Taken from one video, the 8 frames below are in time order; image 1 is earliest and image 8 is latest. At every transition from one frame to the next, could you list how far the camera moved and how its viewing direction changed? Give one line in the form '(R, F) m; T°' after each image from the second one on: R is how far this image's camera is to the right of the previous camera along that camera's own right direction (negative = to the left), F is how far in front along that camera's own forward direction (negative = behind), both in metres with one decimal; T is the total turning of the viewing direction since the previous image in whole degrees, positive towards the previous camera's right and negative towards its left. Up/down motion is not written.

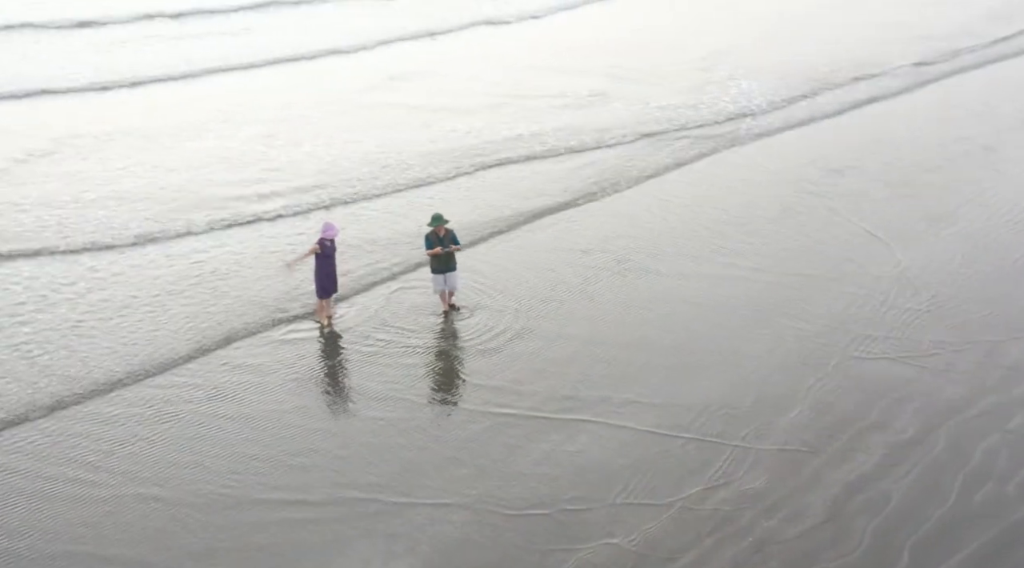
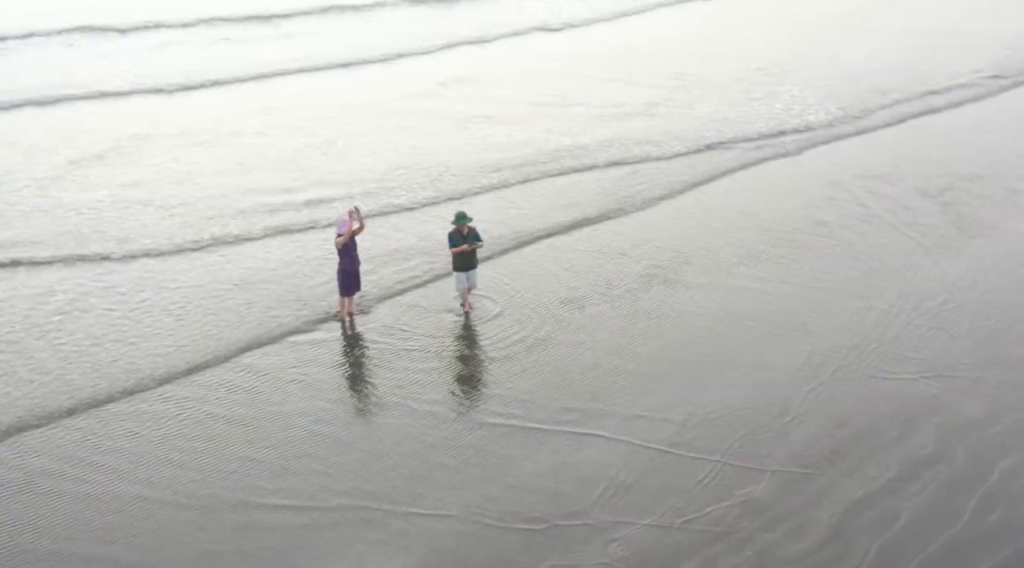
(+0.3, +0.1) m; -3°
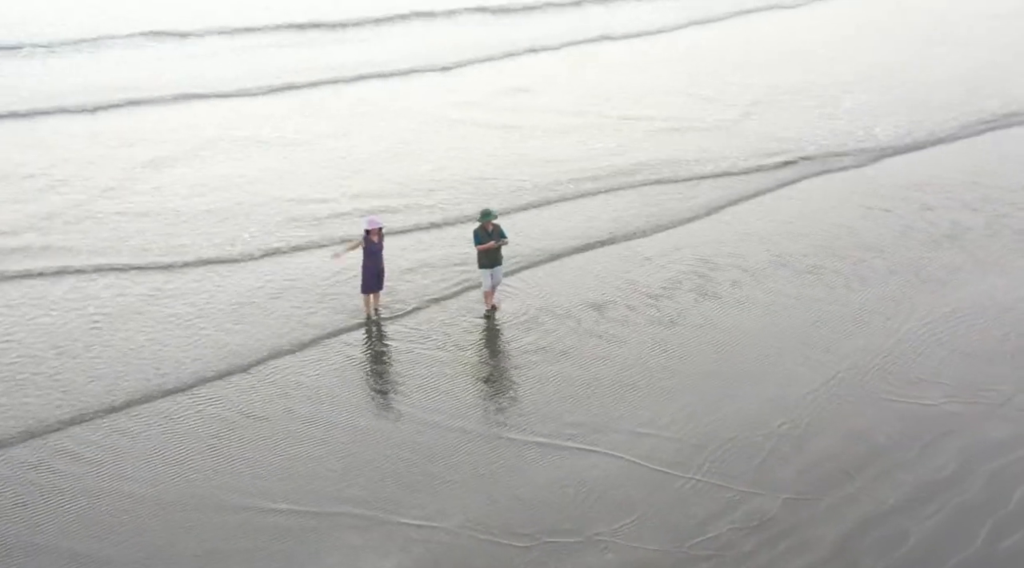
(+0.4, +0.1) m; -3°
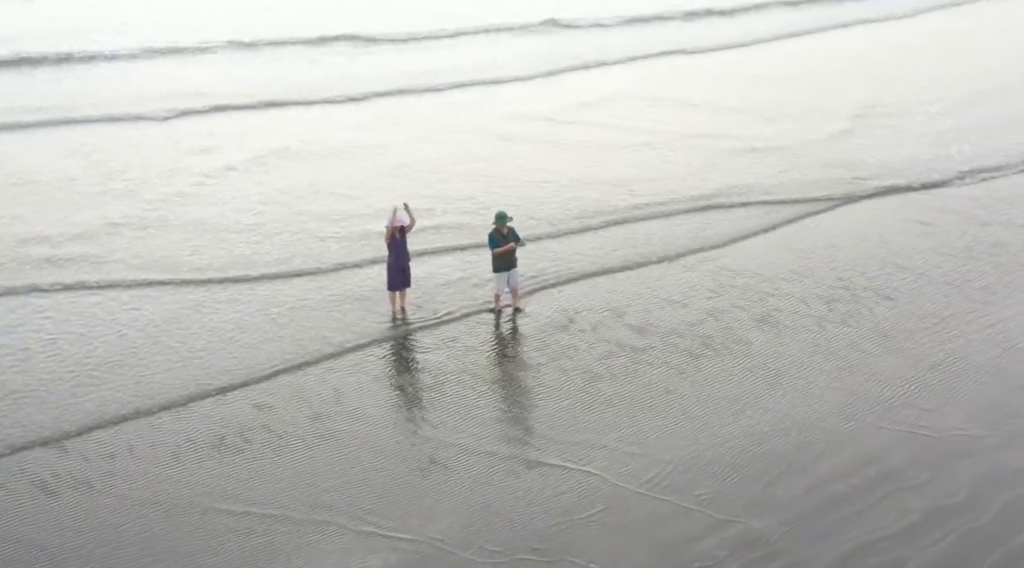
(+0.5, +0.3) m; -4°
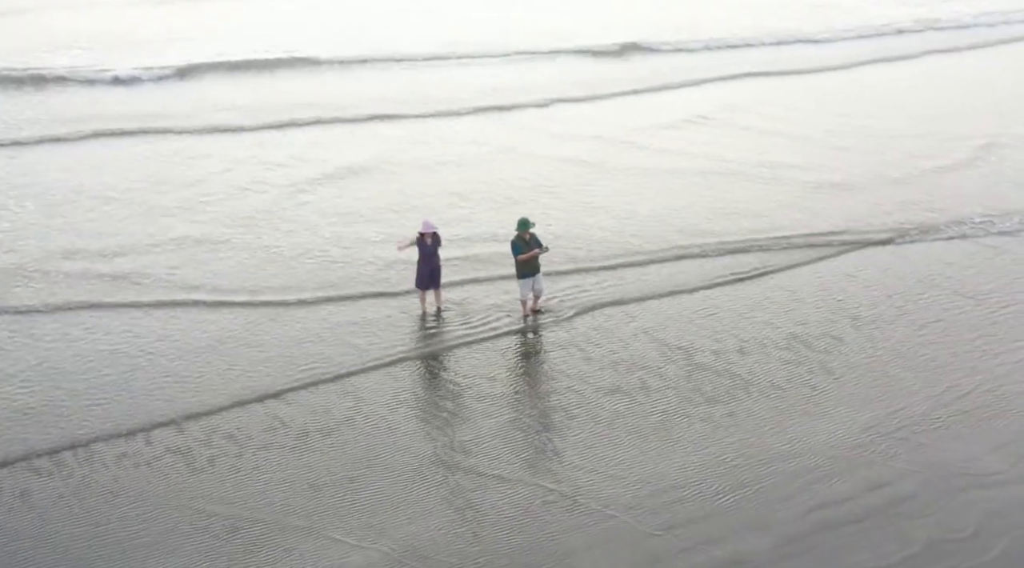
(+0.6, +0.2) m; -5°
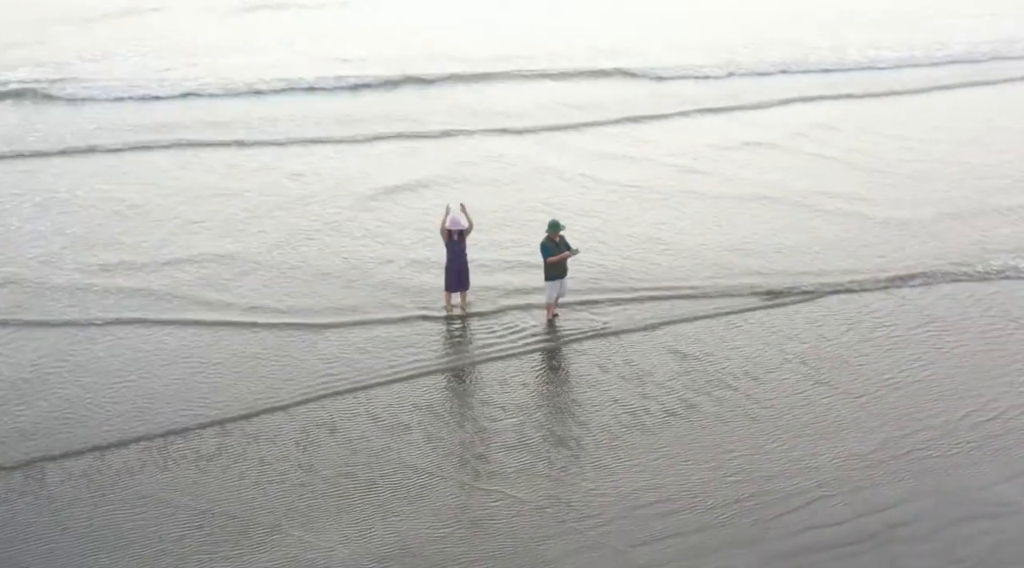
(+0.6, +0.1) m; -5°
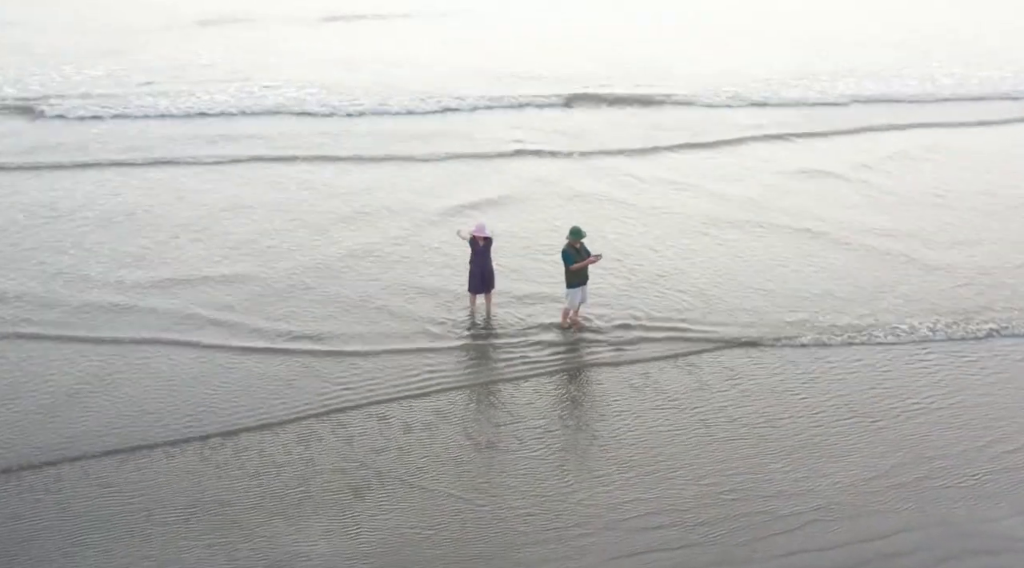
(+0.5, +0.2) m; -4°
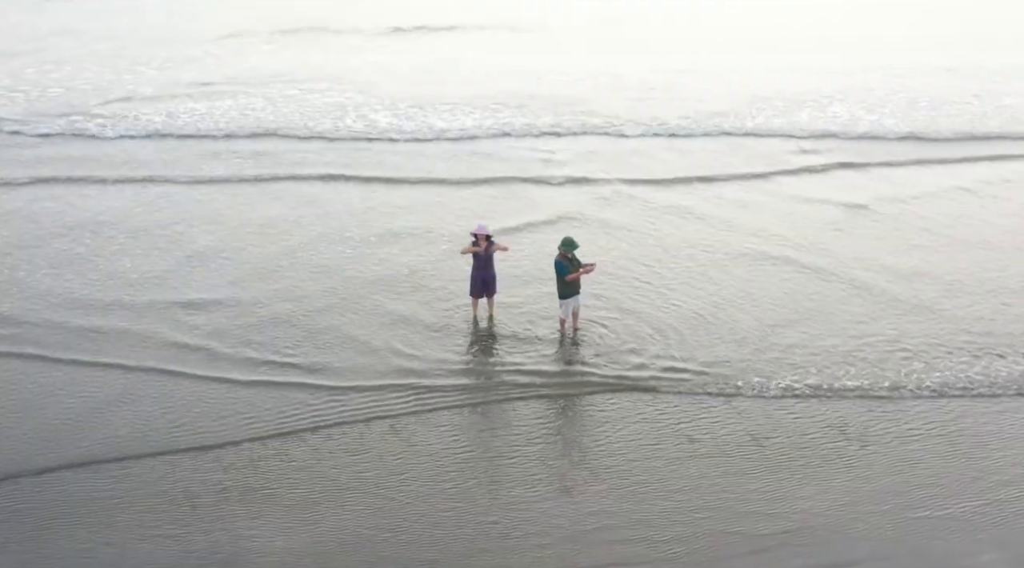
(+0.5, +0.2) m; -3°
